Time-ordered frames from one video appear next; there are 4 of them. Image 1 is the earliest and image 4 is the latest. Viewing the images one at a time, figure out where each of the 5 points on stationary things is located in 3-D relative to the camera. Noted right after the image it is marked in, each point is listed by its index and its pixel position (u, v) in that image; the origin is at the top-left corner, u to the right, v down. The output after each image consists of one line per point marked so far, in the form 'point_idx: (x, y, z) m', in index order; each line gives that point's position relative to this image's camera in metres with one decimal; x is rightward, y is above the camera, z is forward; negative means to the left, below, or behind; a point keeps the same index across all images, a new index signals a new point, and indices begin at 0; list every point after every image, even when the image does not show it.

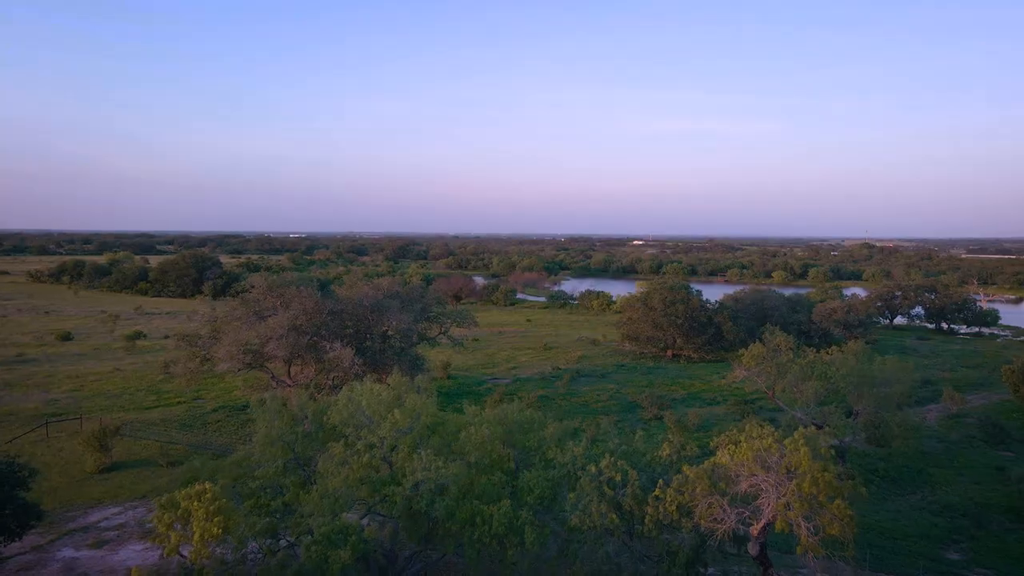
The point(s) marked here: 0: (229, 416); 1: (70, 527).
0: (-5.5, -2.5, +14.5) m
1: (-5.4, -2.9, +9.1) m
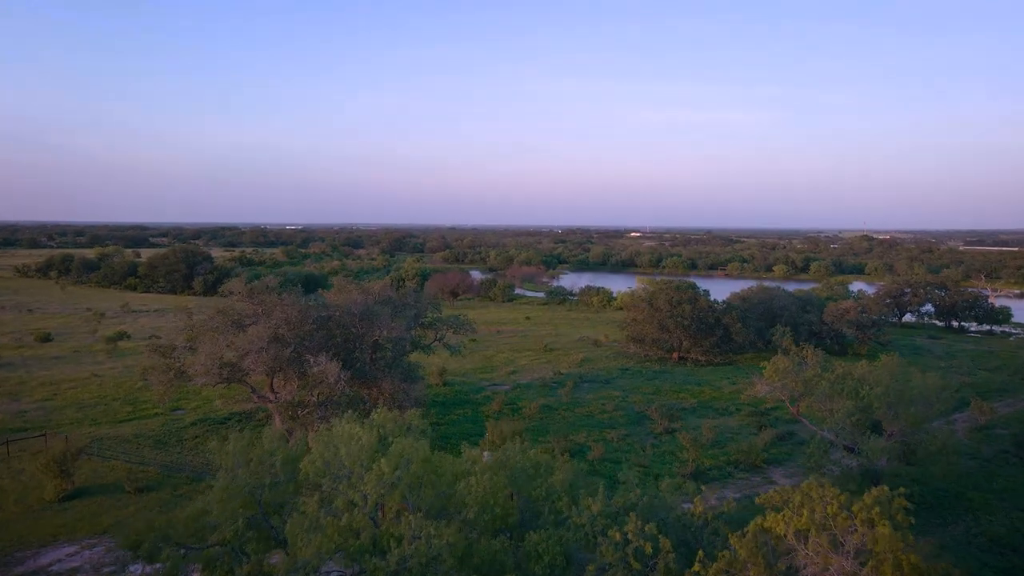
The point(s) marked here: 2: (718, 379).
0: (-5.5, -2.6, +13.4) m
1: (-5.4, -3.1, +8.1) m
2: (+5.5, -2.4, +19.7) m
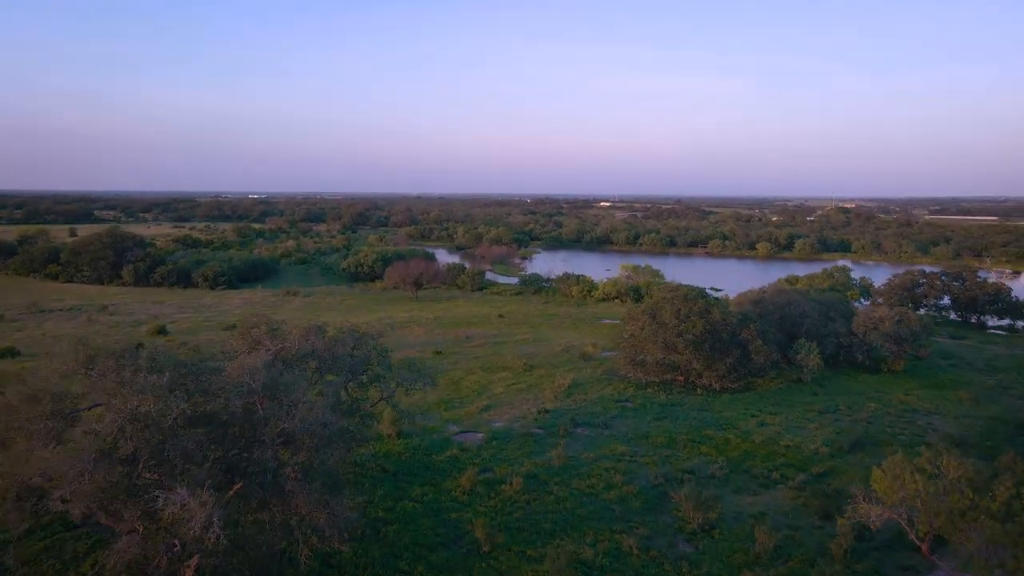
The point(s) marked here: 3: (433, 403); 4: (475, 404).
0: (-5.8, -3.3, +9.2) m
1: (-5.4, -4.0, +3.8) m
2: (+4.9, -2.8, +15.9) m
3: (-1.8, -2.6, +17.0) m
4: (-0.8, -2.7, +17.0) m
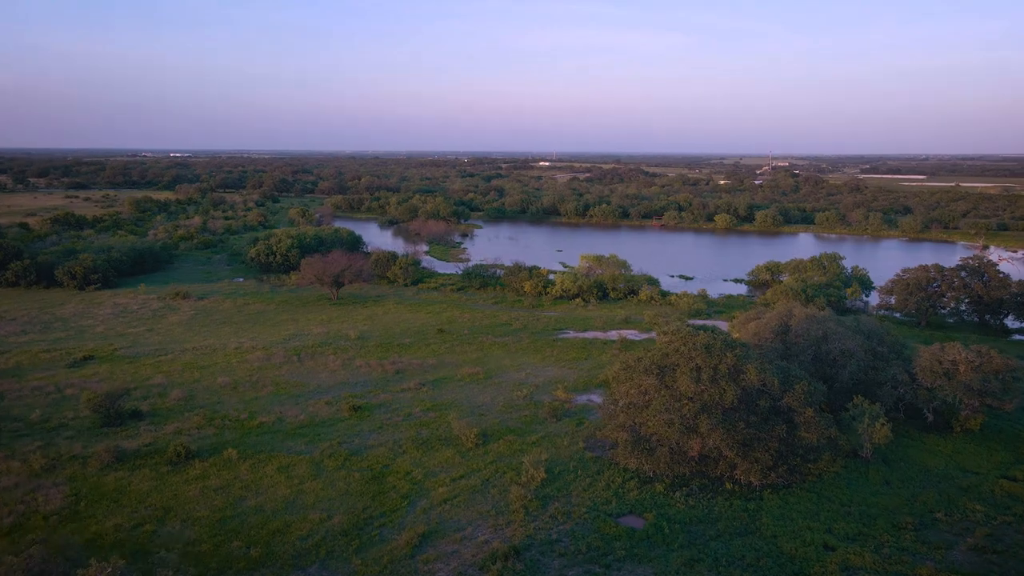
0: (-5.9, -4.8, +2.9) m
1: (-5.1, -5.8, -2.3) m
2: (+4.2, -3.7, +10.5) m
3: (-2.6, -3.6, +11.0) m
4: (-1.6, -3.7, +11.1) m
